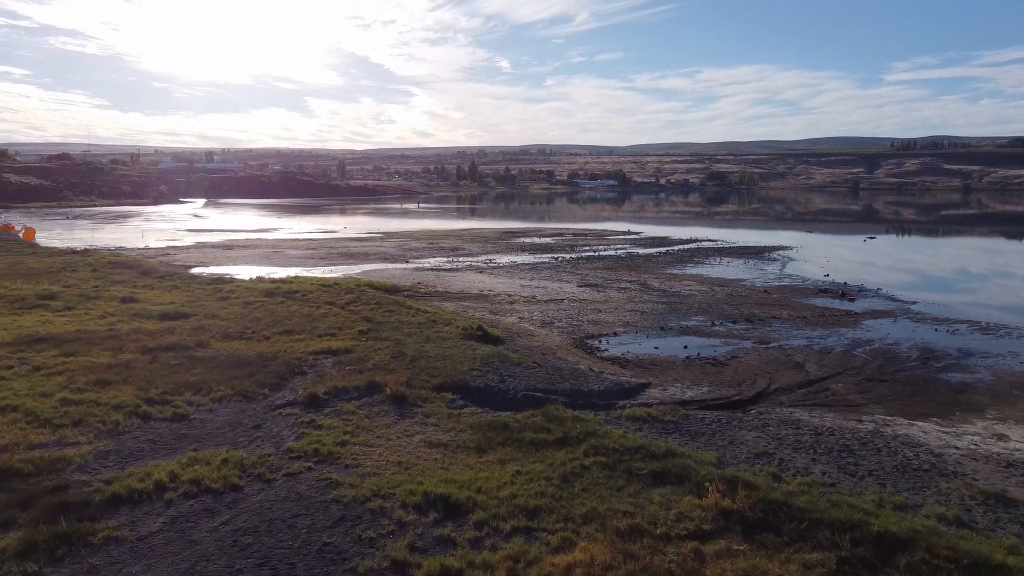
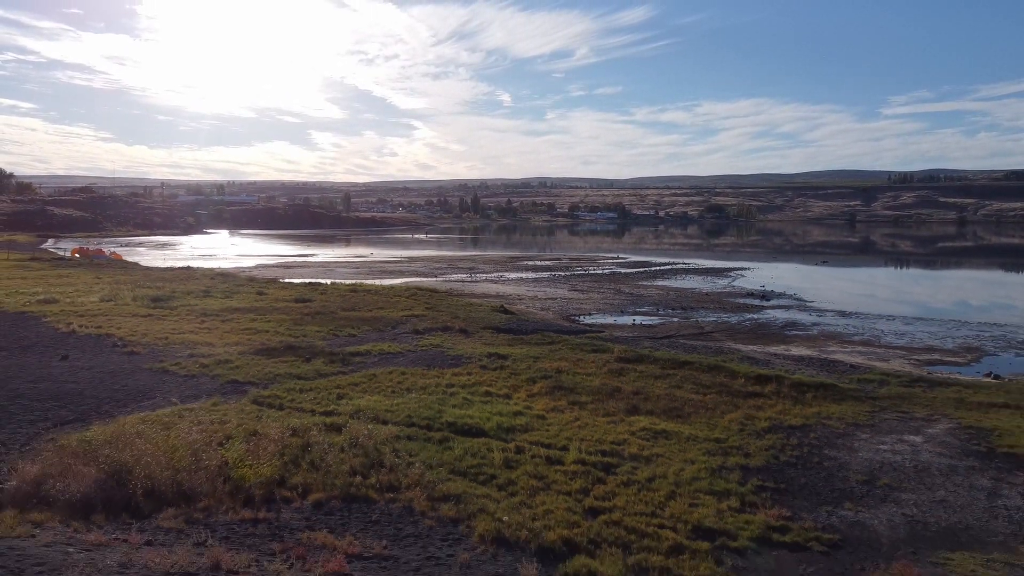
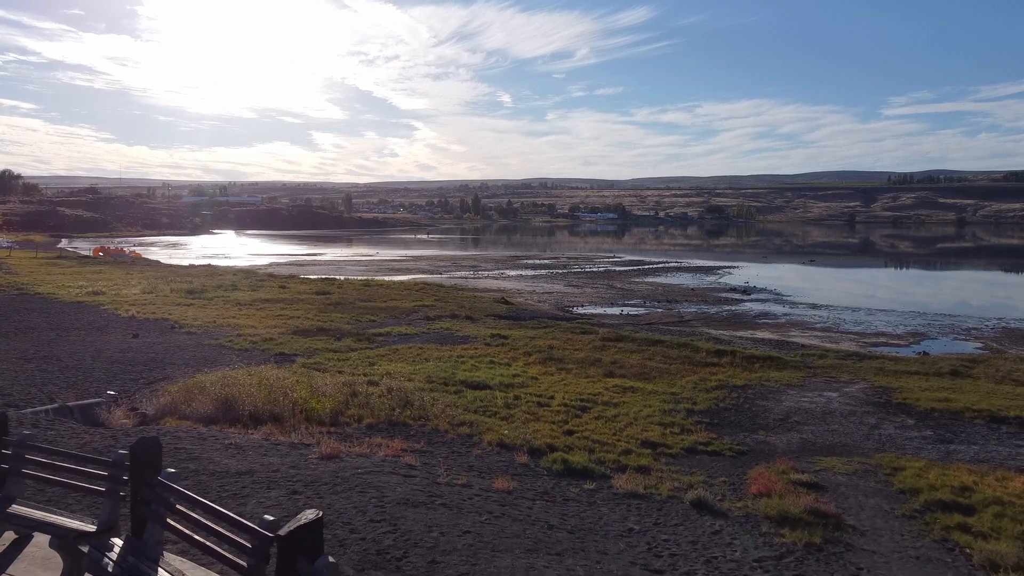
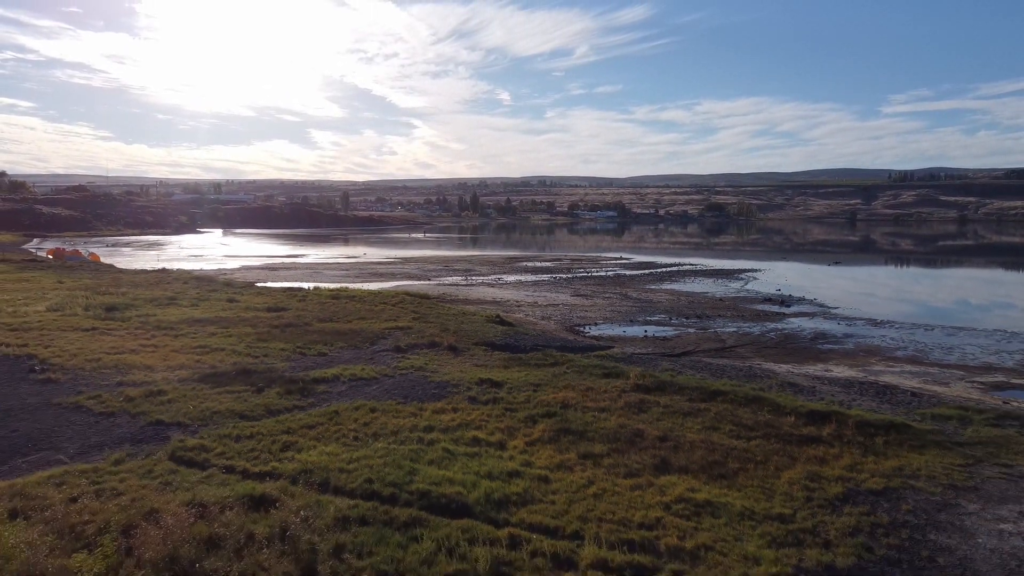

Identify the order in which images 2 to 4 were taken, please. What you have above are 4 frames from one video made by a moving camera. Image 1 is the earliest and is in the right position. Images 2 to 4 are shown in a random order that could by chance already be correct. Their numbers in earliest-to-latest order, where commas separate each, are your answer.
4, 2, 3
